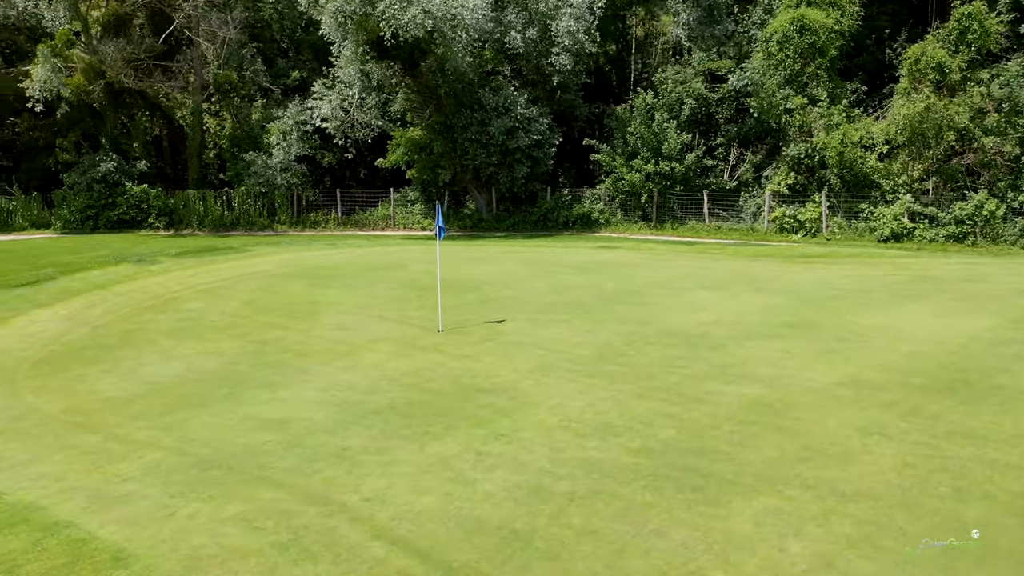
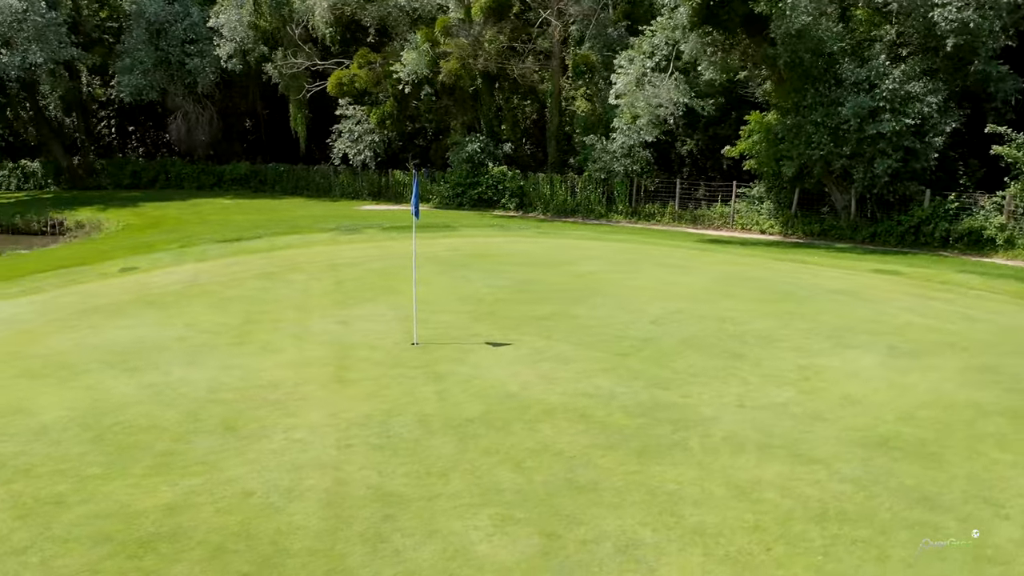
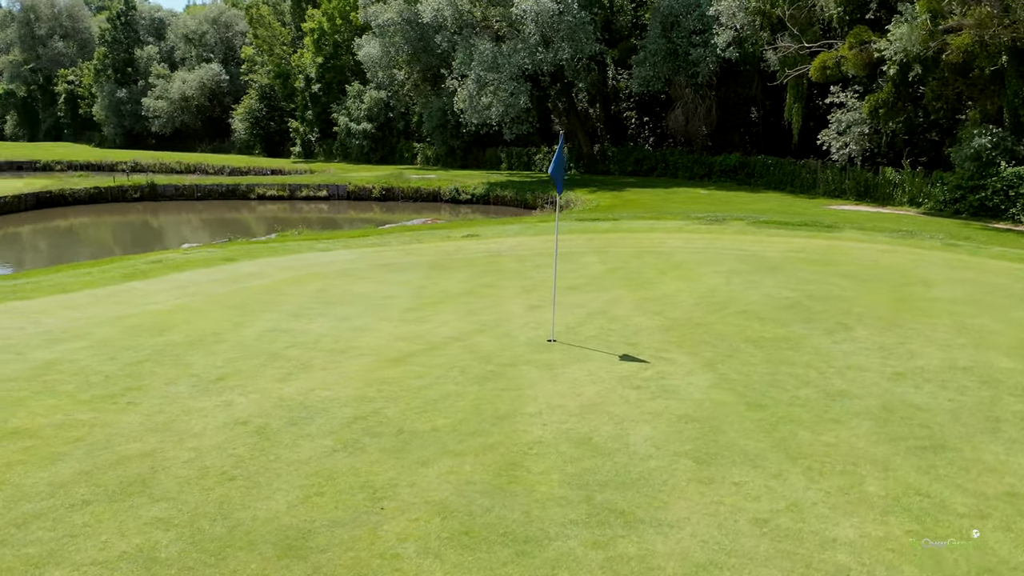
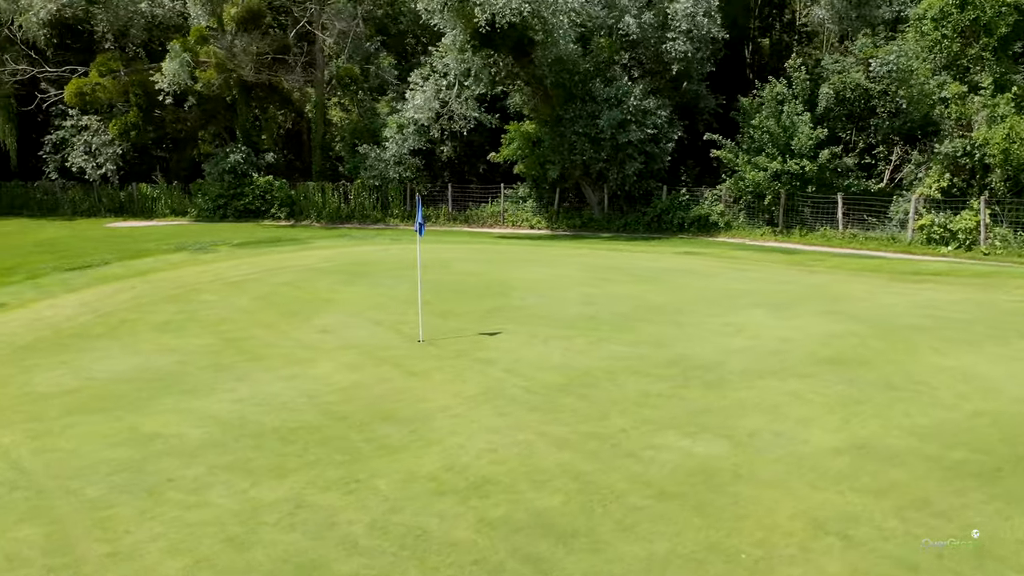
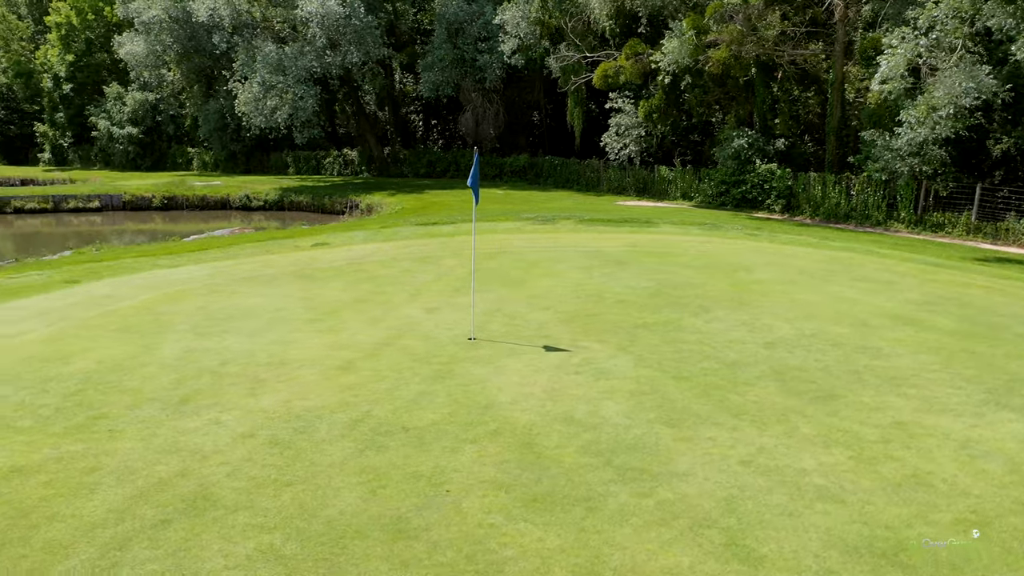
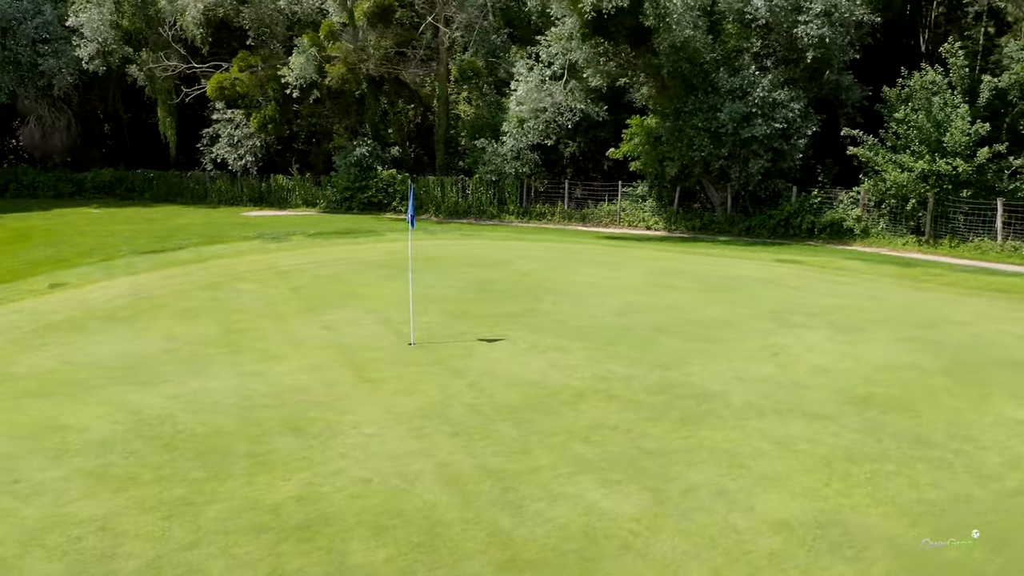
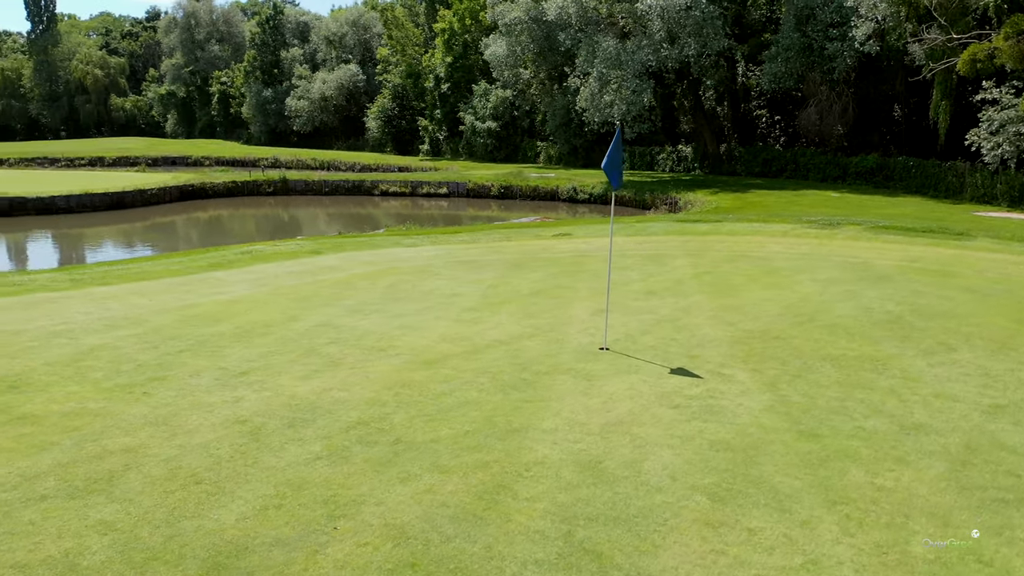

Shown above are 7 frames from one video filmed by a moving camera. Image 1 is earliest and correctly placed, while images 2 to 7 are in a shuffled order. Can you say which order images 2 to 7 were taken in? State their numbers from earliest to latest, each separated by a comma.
4, 6, 2, 5, 3, 7
